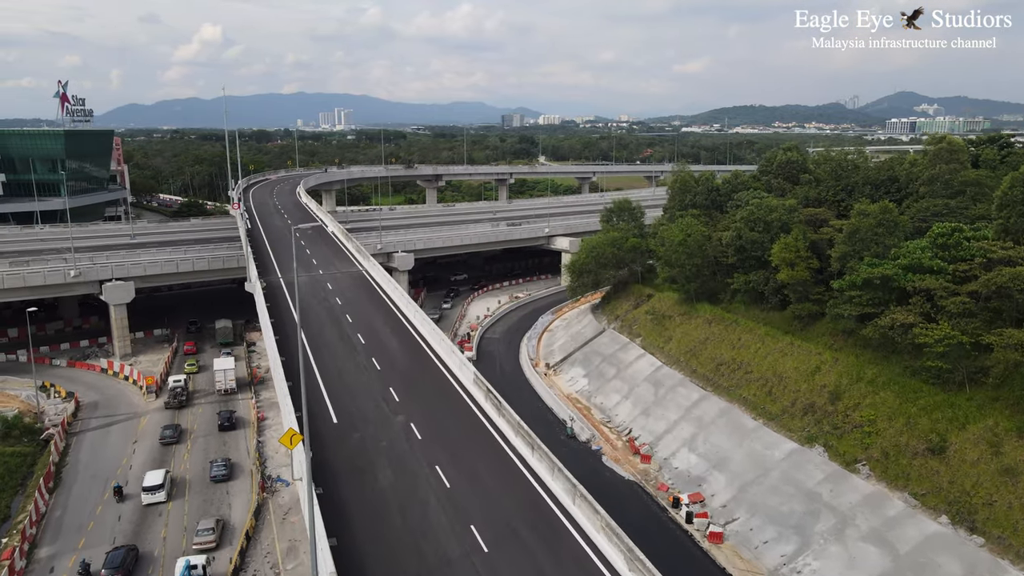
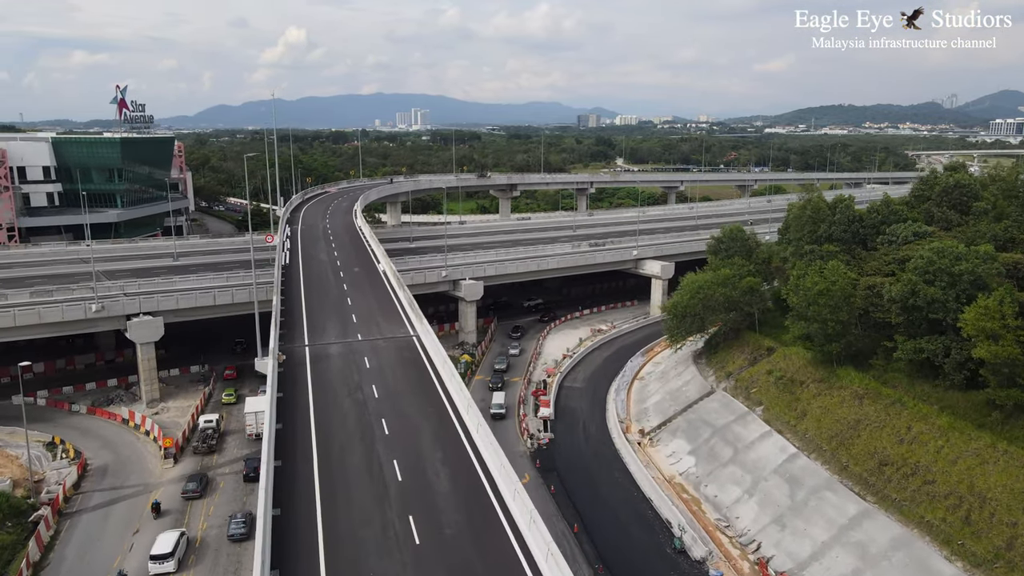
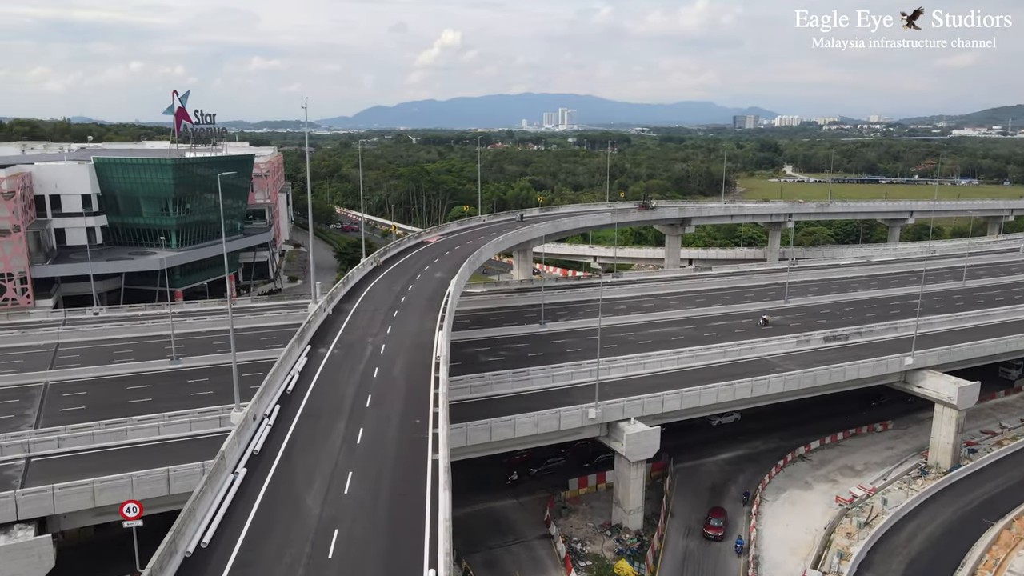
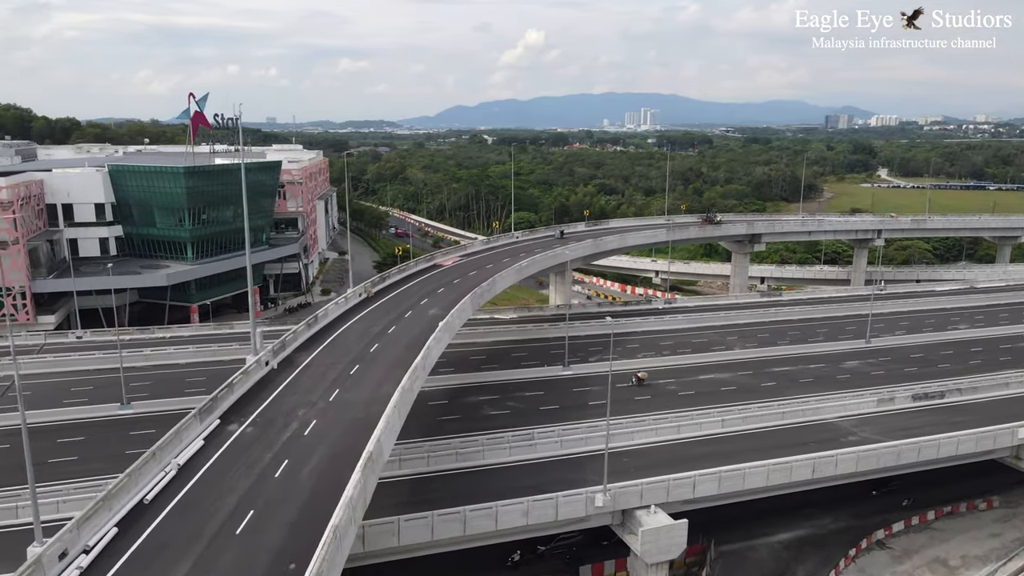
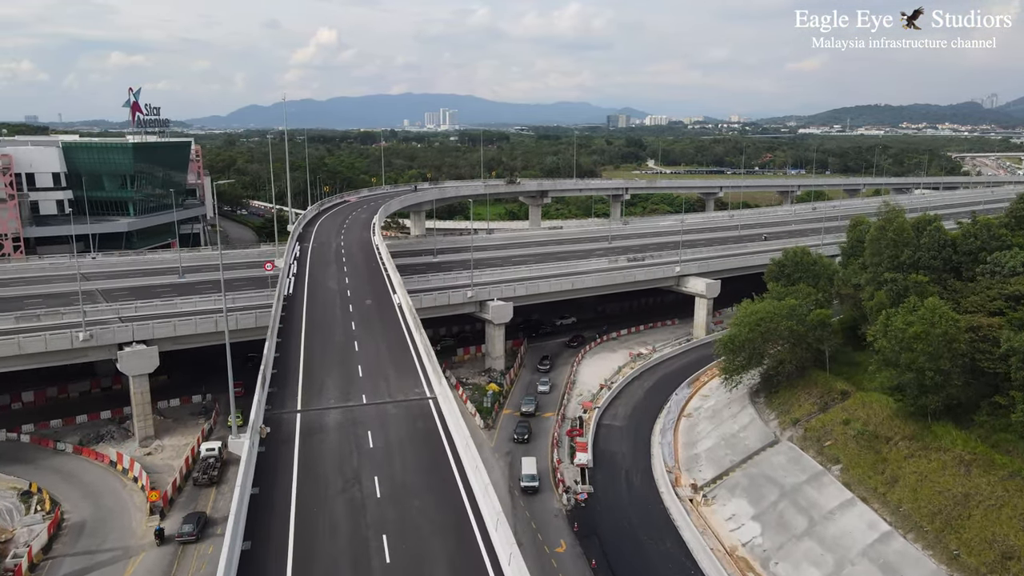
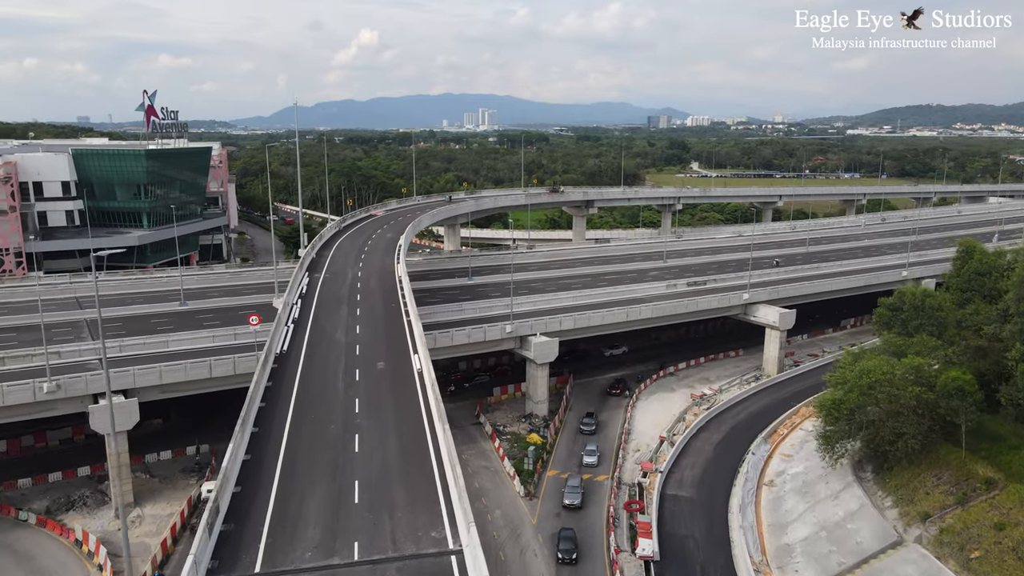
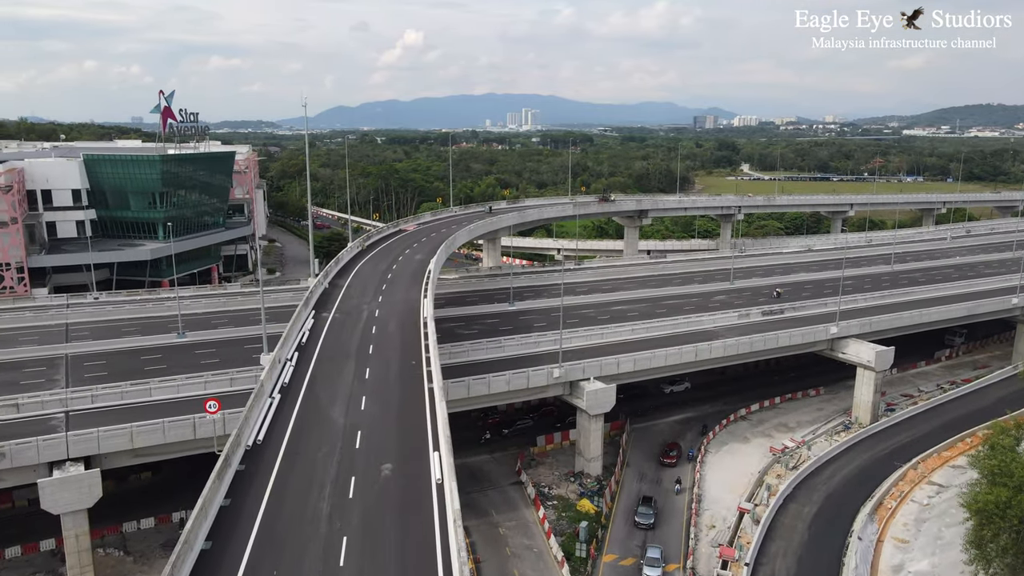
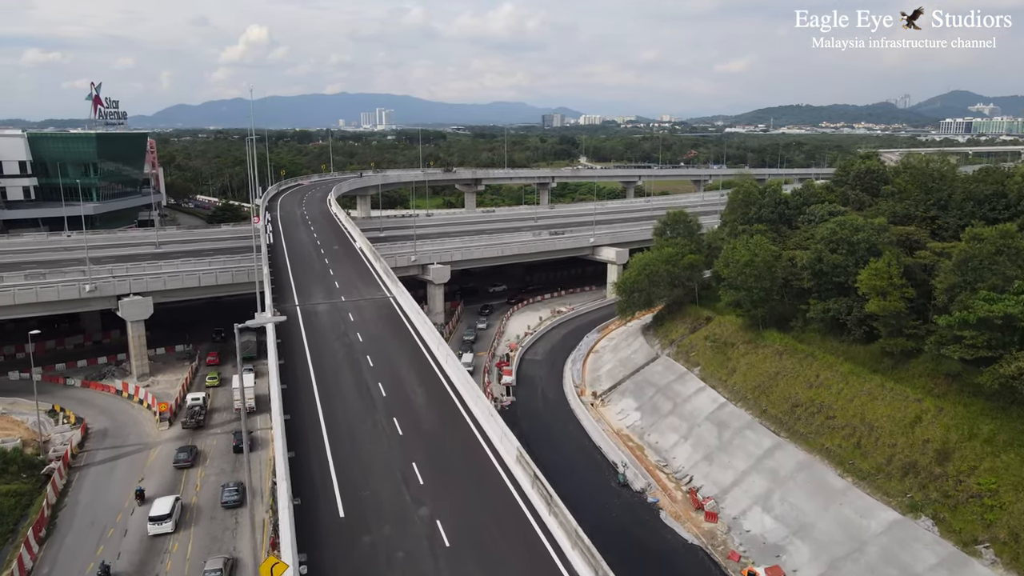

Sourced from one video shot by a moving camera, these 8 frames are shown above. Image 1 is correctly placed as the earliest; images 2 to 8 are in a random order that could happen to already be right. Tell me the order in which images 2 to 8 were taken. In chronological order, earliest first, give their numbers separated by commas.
8, 2, 5, 6, 7, 3, 4
